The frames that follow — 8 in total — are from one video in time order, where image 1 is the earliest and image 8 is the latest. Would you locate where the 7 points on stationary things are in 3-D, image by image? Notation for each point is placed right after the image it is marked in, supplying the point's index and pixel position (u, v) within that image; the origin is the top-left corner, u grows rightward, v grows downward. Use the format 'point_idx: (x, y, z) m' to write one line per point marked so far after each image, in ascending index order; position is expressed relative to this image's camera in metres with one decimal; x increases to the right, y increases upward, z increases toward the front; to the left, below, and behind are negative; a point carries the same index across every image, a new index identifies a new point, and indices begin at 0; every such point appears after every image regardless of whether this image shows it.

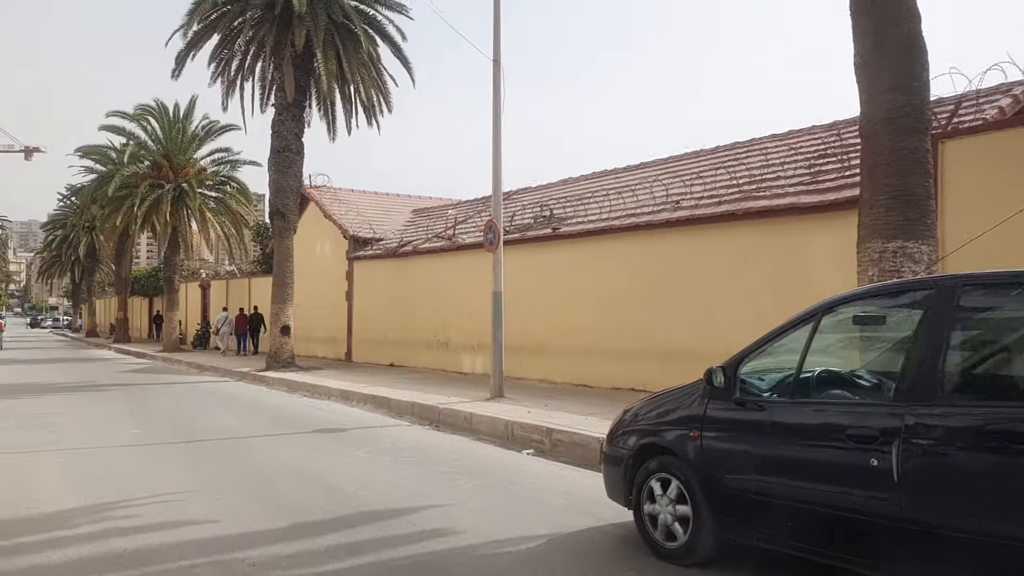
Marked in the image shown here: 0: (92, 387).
0: (-10.2, -2.4, +18.7) m
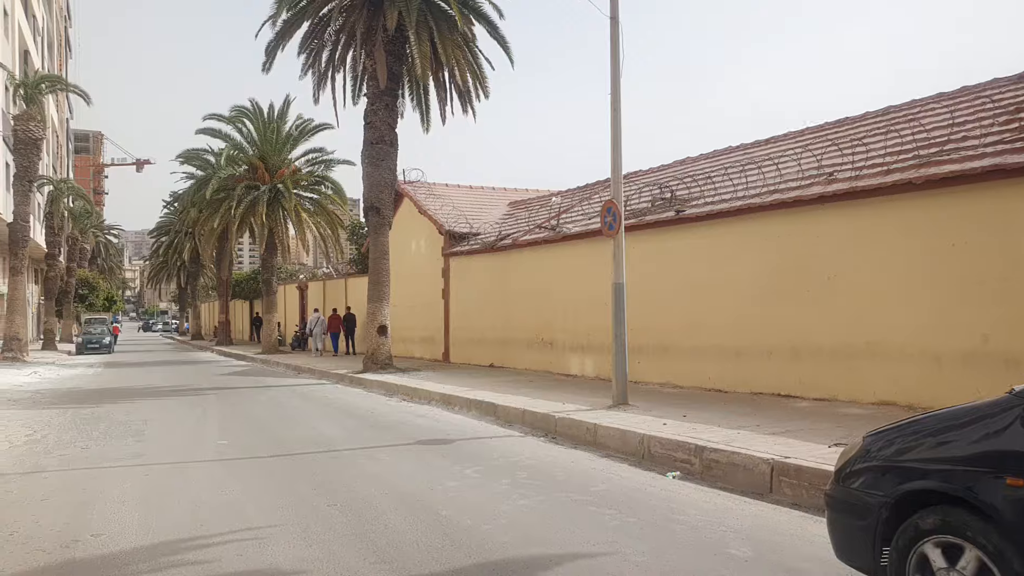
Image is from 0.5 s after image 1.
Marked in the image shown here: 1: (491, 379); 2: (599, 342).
0: (-7.6, -2.4, +18.2) m
1: (-0.5, -2.0, +17.1) m
2: (+1.9, -1.1, +16.5) m
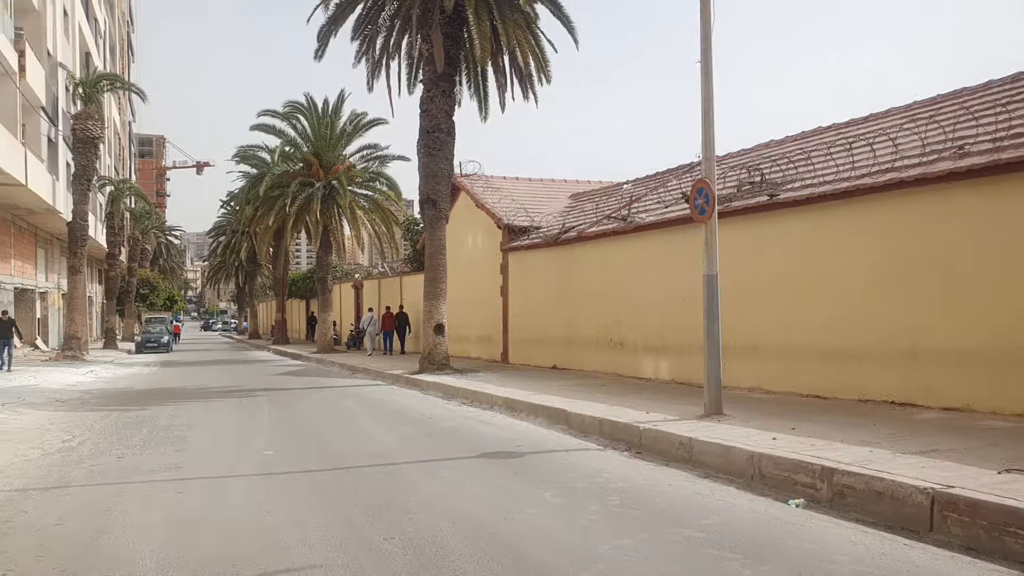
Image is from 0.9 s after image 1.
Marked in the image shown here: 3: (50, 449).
0: (-6.1, -2.3, +17.5) m
1: (+0.9, -1.9, +15.9) m
2: (+3.2, -1.1, +15.1) m
3: (-5.6, -2.0, +9.4) m
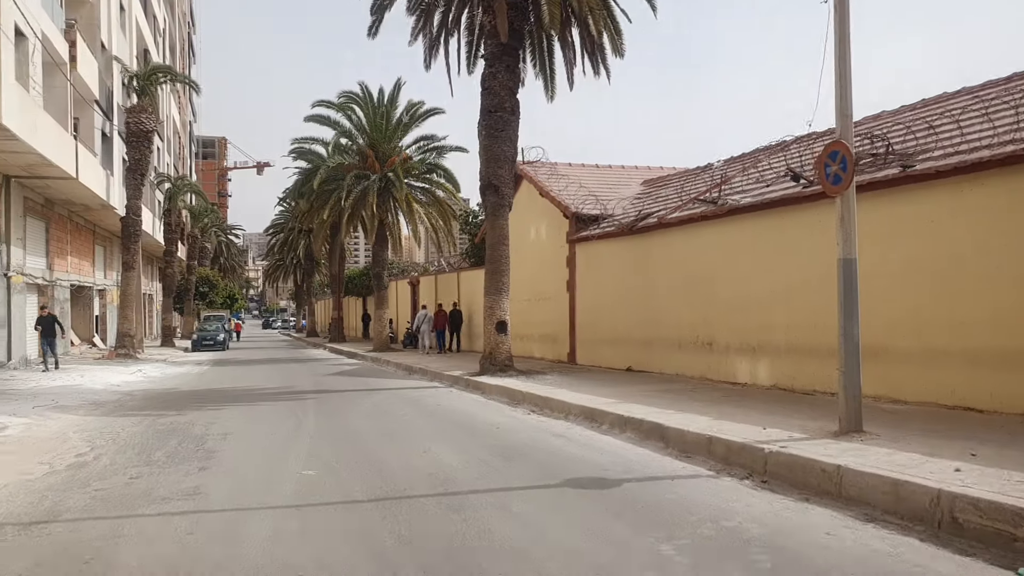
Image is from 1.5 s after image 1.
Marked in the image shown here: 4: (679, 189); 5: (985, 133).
0: (-4.6, -2.2, +16.1) m
1: (+2.2, -1.8, +14.1) m
2: (+4.5, -0.9, +13.2) m
3: (-4.7, -1.8, +8.0) m
4: (+3.8, +2.3, +17.8) m
5: (+5.9, +2.0, +9.8) m
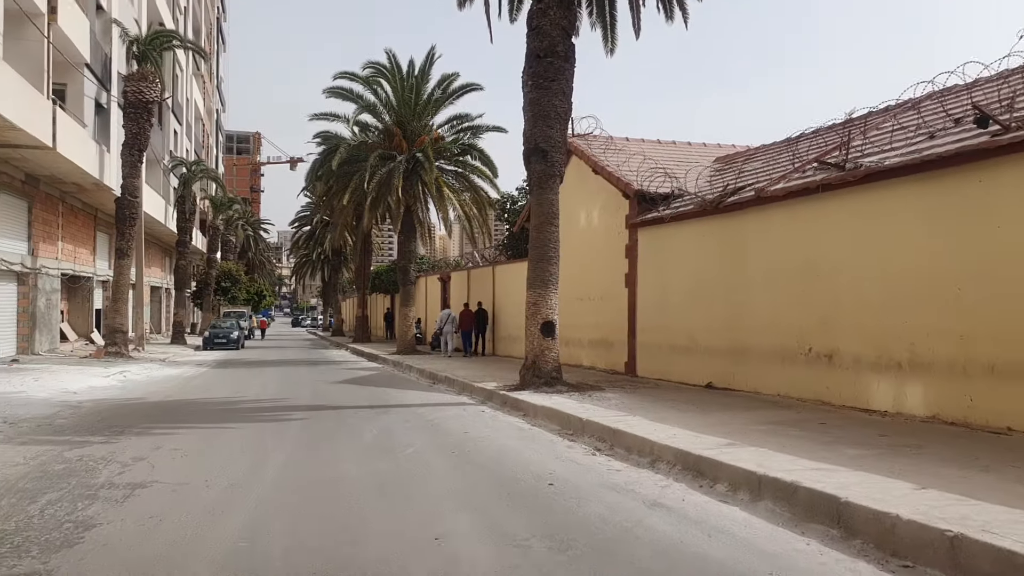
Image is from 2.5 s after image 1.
0: (-3.8, -2.0, +12.7) m
1: (+2.9, -1.6, +10.3) m
2: (+5.2, -0.8, +9.3) m
3: (-4.2, -1.6, +4.6) m
4: (+4.8, +2.3, +14.0) m
5: (+6.5, +2.0, +5.9) m
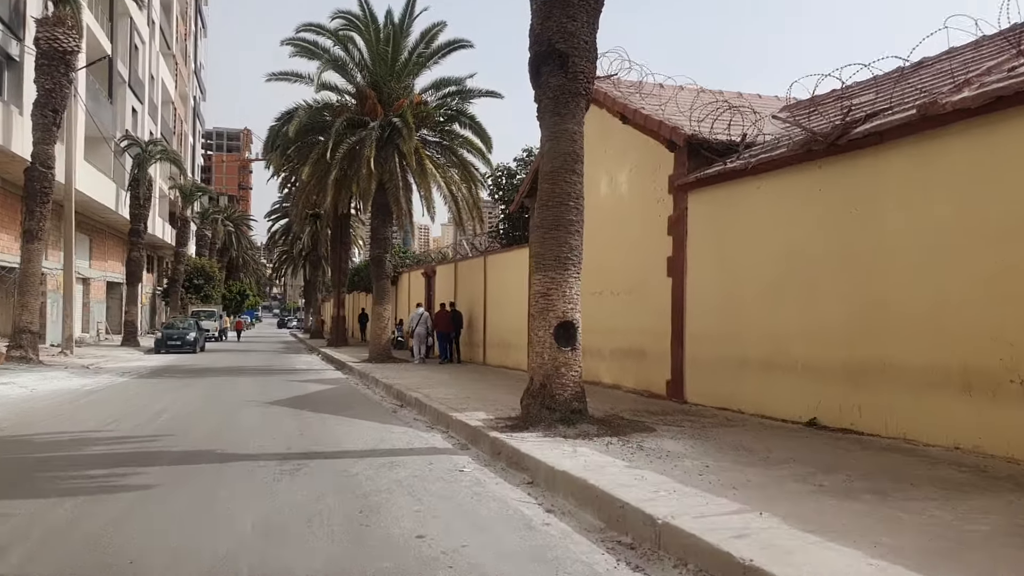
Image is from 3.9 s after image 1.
0: (-3.9, -1.7, +7.8) m
1: (+2.9, -1.5, +5.5) m
2: (+5.2, -0.6, +4.5) m
3: (-4.2, -1.3, -0.3) m
4: (+4.8, +2.5, +9.2) m
5: (+6.6, +2.2, +1.1) m
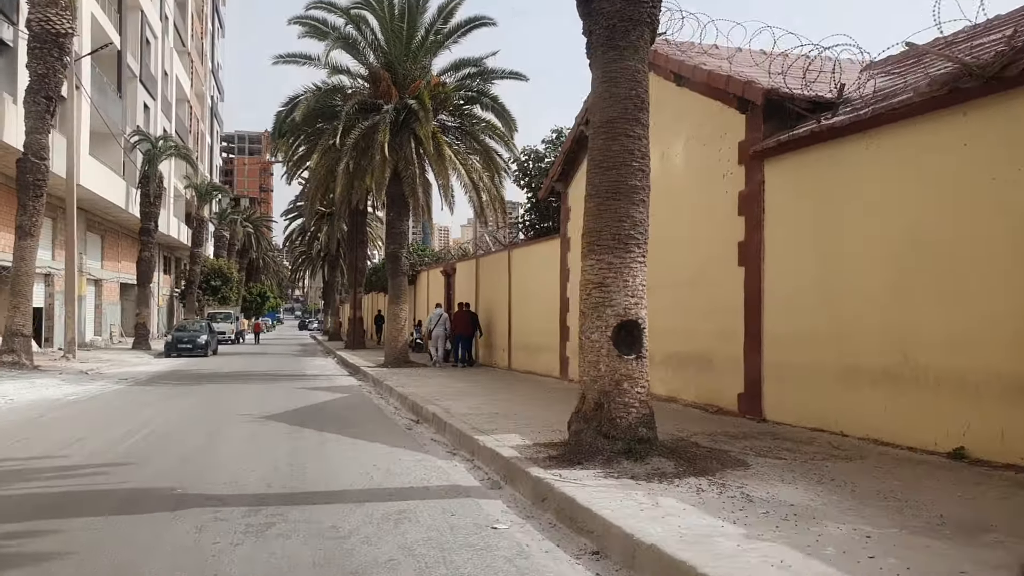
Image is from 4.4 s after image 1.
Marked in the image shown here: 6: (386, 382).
0: (-3.5, -1.7, +5.8) m
1: (+3.2, -1.3, +3.3) m
2: (+5.5, -0.5, +2.3) m
3: (-4.1, -1.2, -2.3) m
4: (+5.1, +2.6, +7.0) m
5: (+6.8, +2.4, -1.1) m
6: (-2.5, -2.1, +16.5) m
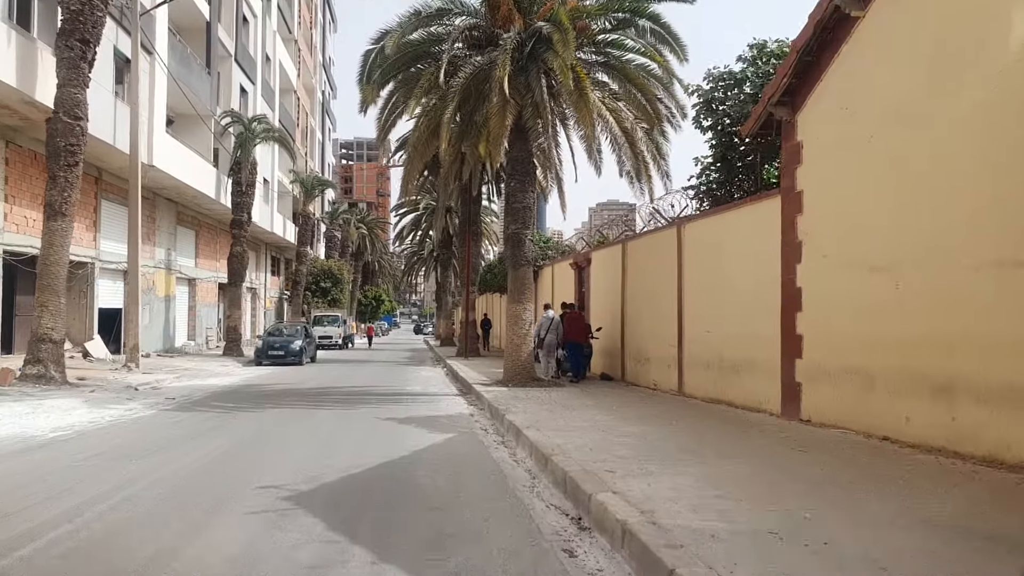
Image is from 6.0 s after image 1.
0: (-2.4, -1.4, +0.5) m
1: (+3.9, -1.1, -2.9) m
2: (+6.0, -0.2, -4.3) m
3: (-4.1, -0.9, -7.4) m
4: (+6.3, +2.9, +0.5) m
5: (+6.7, +2.7, -7.8) m
6: (+0.1, -1.9, +10.9) m
